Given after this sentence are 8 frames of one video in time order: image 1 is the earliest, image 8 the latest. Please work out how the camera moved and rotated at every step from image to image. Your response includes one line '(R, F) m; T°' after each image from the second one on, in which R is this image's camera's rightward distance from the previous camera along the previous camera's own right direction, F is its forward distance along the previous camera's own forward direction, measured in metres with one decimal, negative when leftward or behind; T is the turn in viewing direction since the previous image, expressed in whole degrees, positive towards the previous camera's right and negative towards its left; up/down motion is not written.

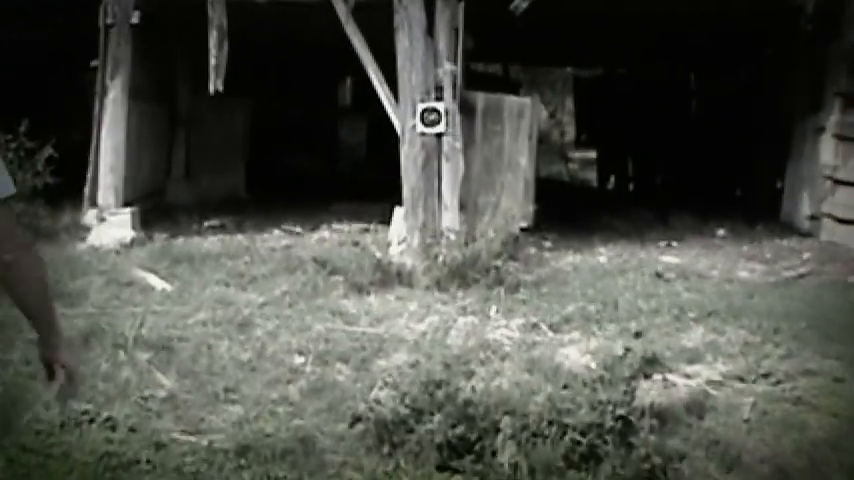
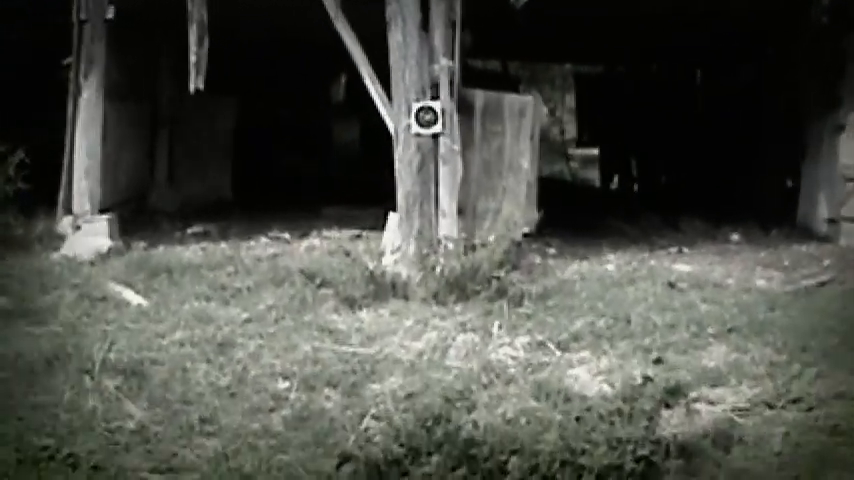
(0.0, +0.5) m; 0°
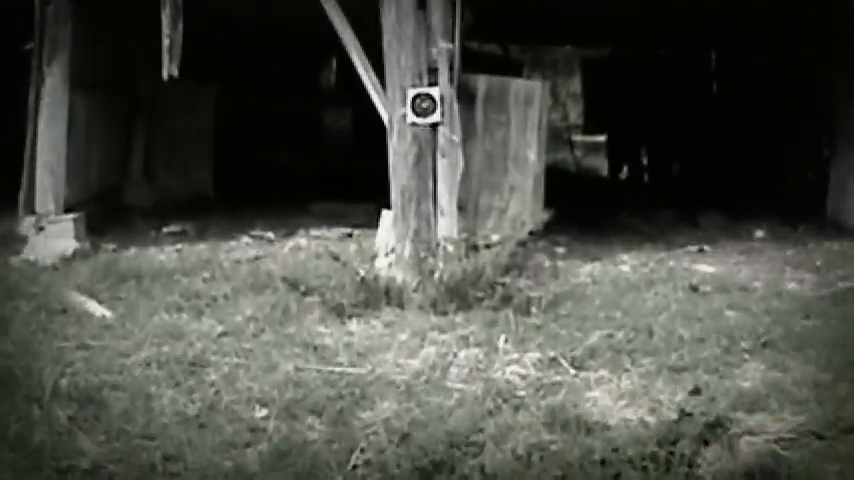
(0.0, +0.6) m; 0°
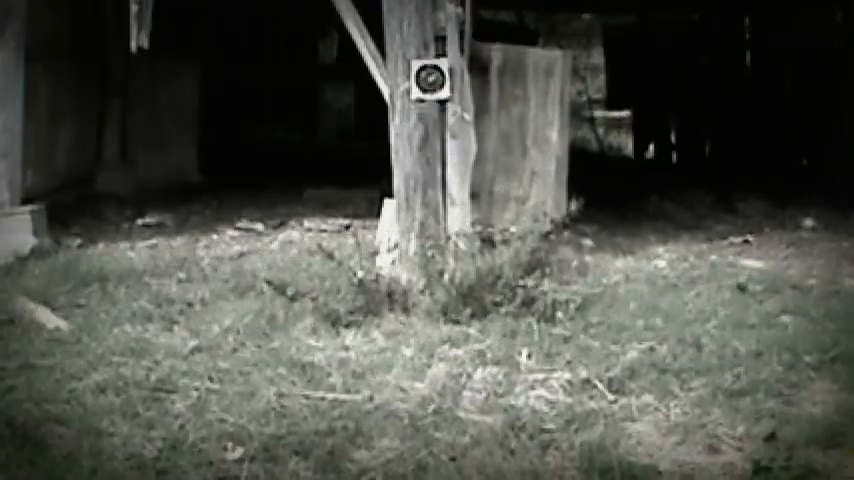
(0.0, +0.8) m; 0°
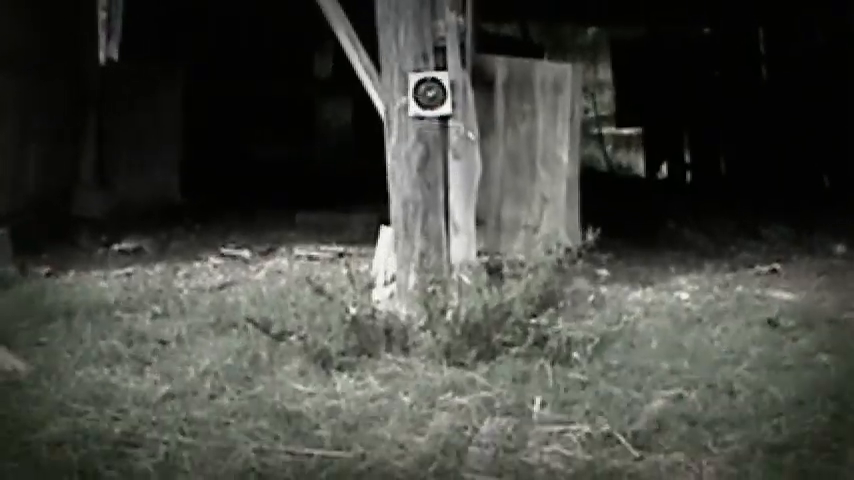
(0.0, +0.5) m; 0°
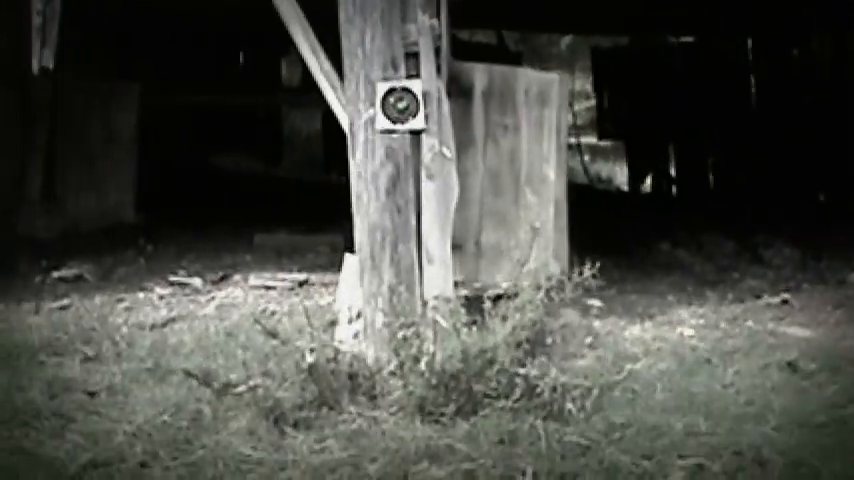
(0.0, +0.6) m; +1°
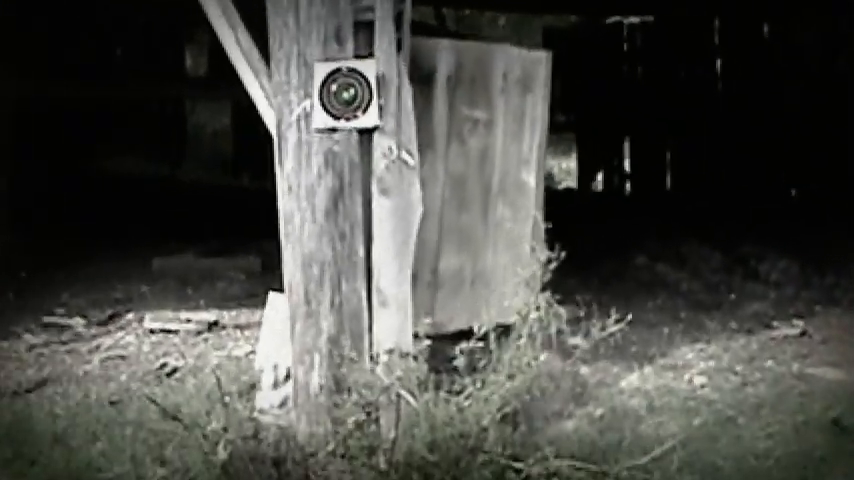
(-0.1, +1.0) m; +4°
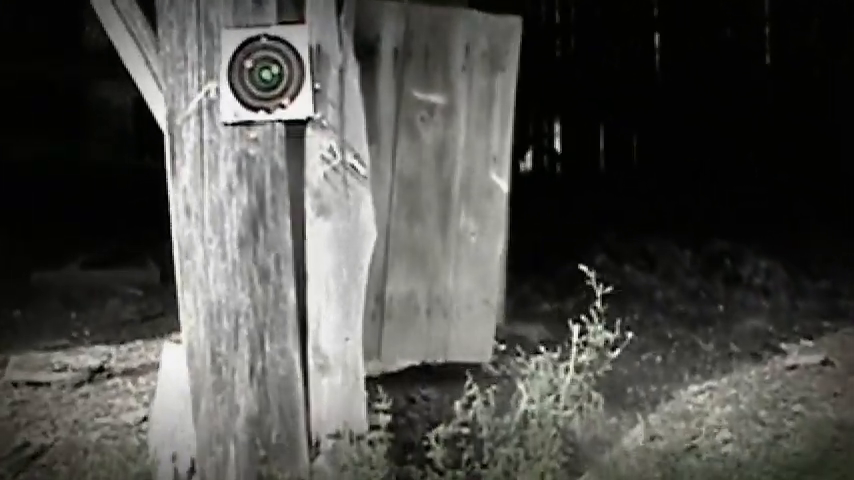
(-0.1, +0.9) m; +4°
